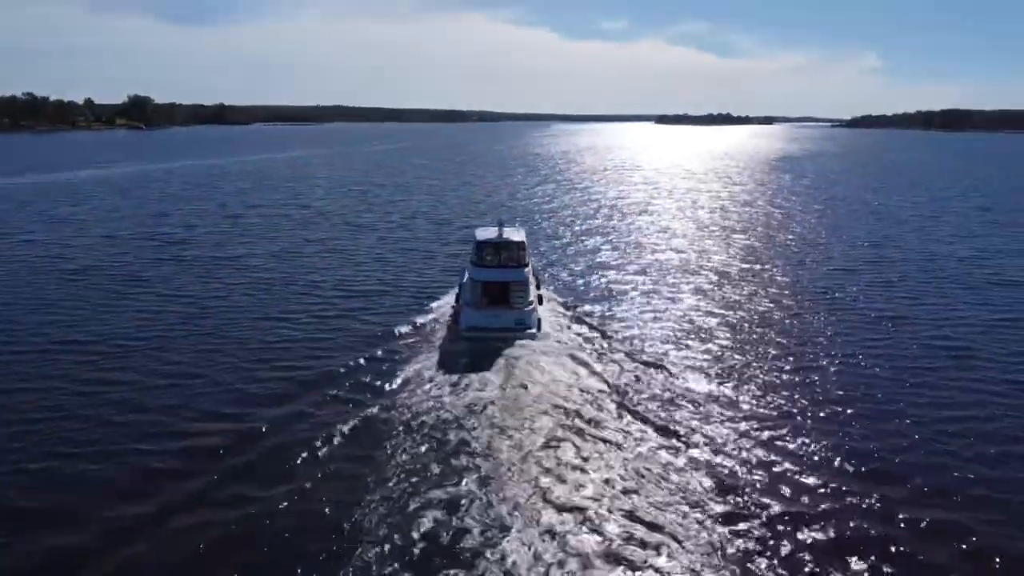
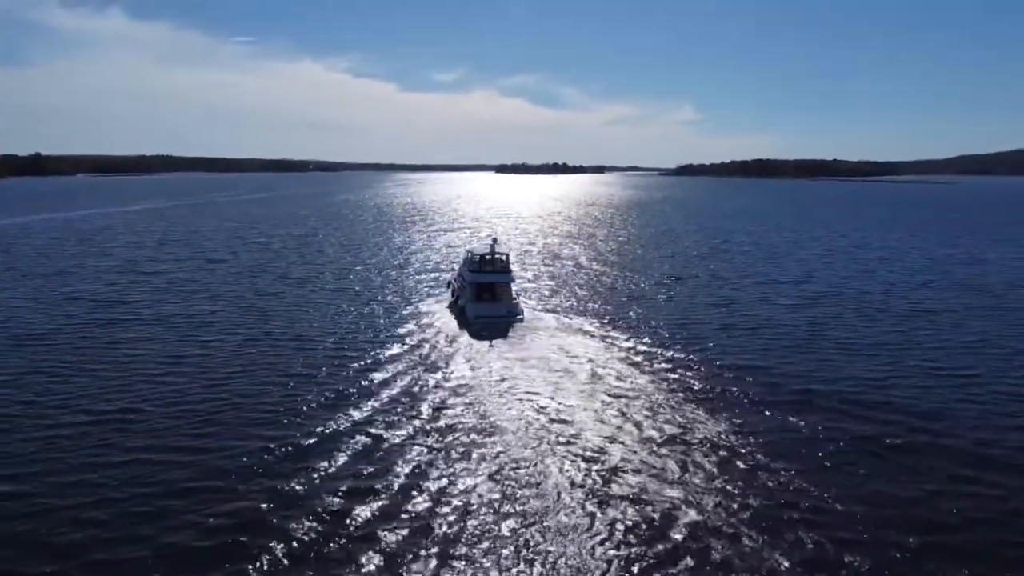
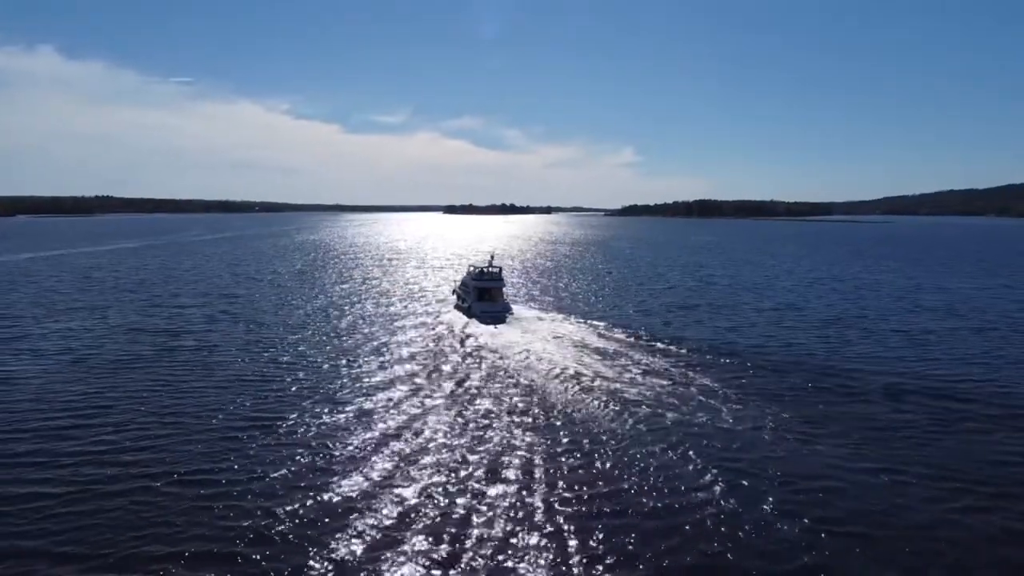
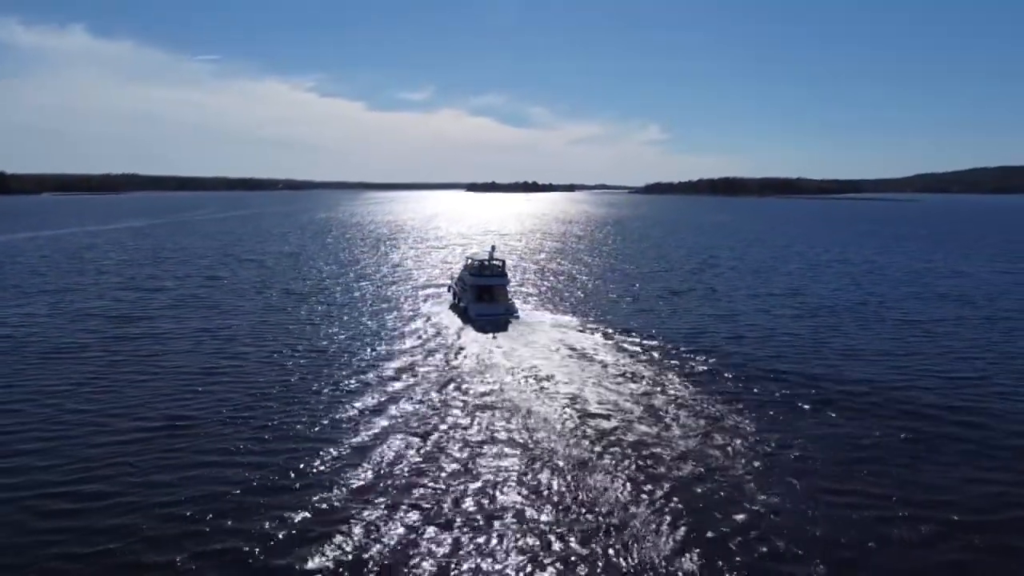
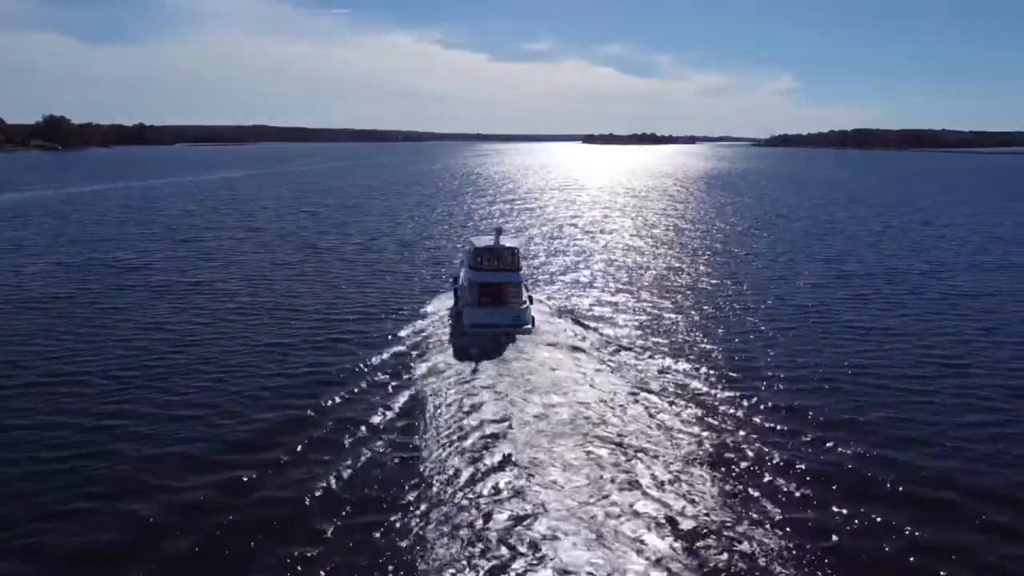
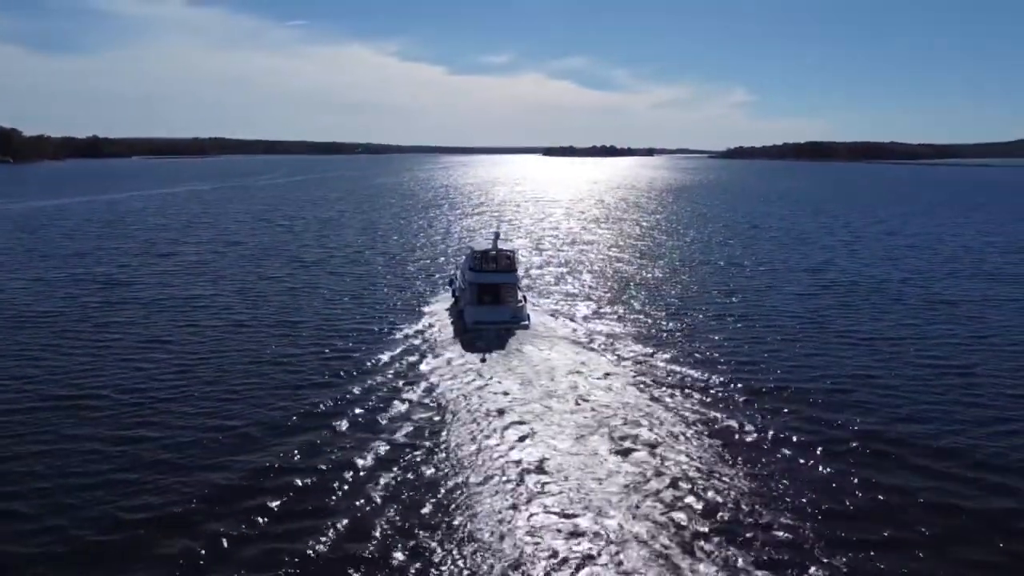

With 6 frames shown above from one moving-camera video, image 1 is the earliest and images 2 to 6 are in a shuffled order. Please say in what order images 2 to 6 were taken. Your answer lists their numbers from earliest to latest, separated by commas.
5, 6, 2, 4, 3
